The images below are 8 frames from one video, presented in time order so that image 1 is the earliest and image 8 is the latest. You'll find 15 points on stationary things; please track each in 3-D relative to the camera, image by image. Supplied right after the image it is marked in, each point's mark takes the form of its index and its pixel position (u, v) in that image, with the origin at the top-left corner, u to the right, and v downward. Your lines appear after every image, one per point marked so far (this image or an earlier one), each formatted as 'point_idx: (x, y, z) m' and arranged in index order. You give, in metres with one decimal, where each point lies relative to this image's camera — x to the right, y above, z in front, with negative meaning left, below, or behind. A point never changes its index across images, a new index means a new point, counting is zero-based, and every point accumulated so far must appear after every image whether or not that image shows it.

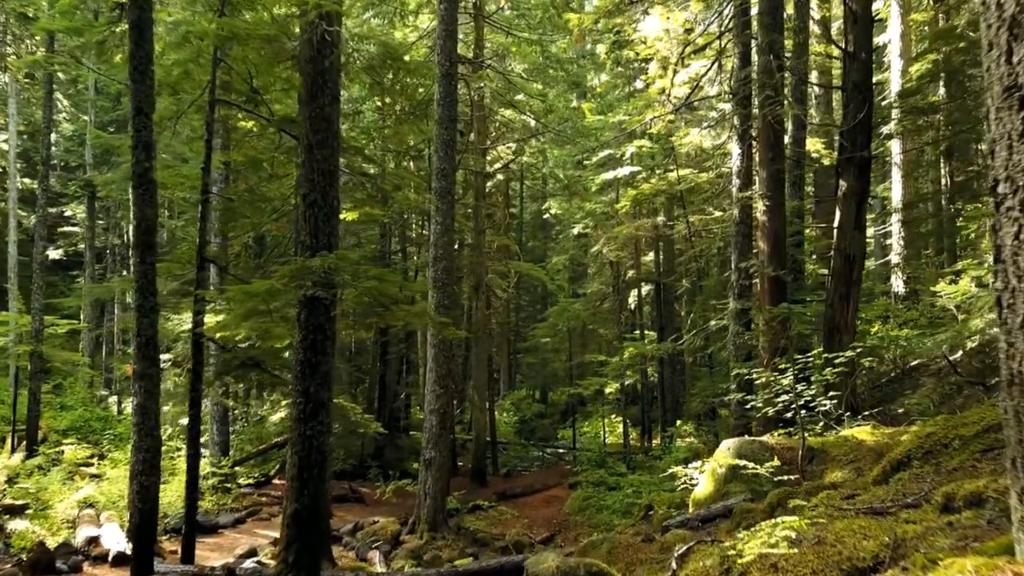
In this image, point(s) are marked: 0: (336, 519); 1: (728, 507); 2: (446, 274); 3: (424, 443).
0: (-3.0, -3.9, +13.6) m
1: (+1.8, -1.9, +6.9) m
2: (-1.1, +0.2, +12.9) m
3: (-1.4, -2.5, +12.9) m
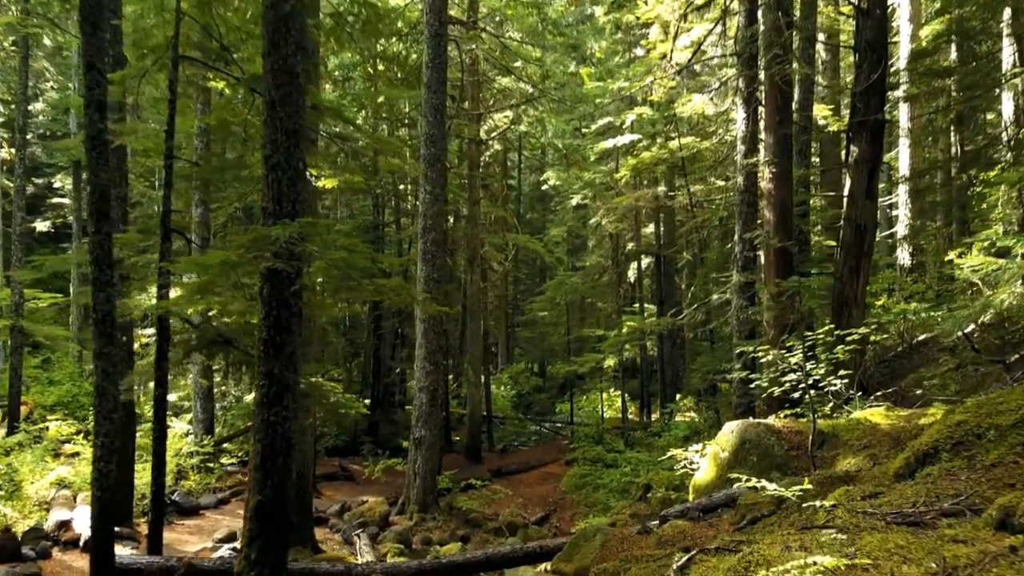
0: (-3.1, -3.4, +13.2) m
1: (+1.7, -1.6, +6.4) m
2: (-1.2, +0.6, +12.3) m
3: (-1.5, -2.0, +12.4) m
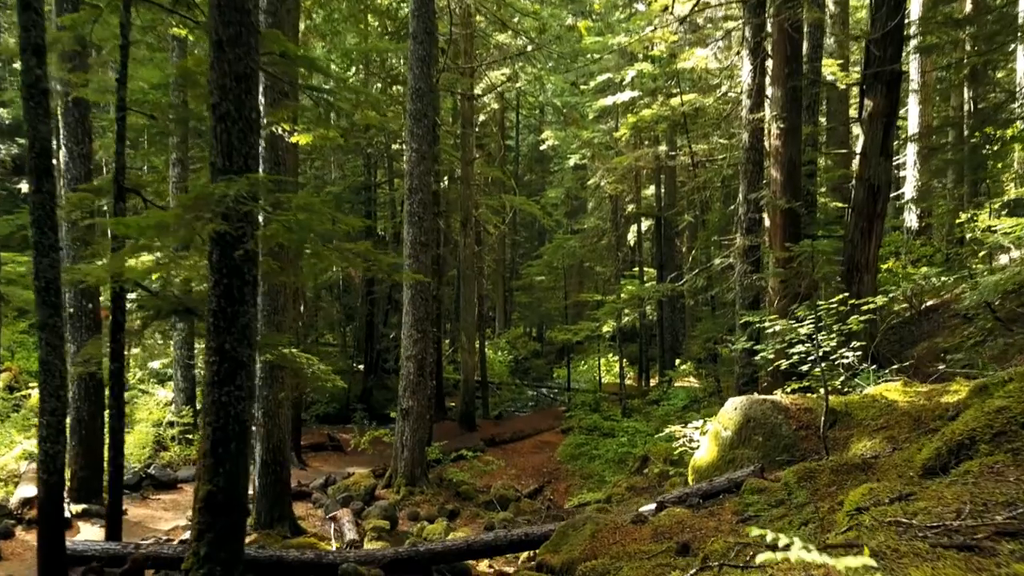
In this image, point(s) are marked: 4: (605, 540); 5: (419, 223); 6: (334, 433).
0: (-3.2, -2.9, +12.7) m
1: (+1.6, -1.4, +5.8) m
2: (-1.3, +1.2, +11.7) m
3: (-1.6, -1.5, +11.9) m
4: (+0.6, -1.7, +5.3) m
5: (-1.3, +0.9, +11.6) m
6: (-3.4, -2.8, +15.5) m
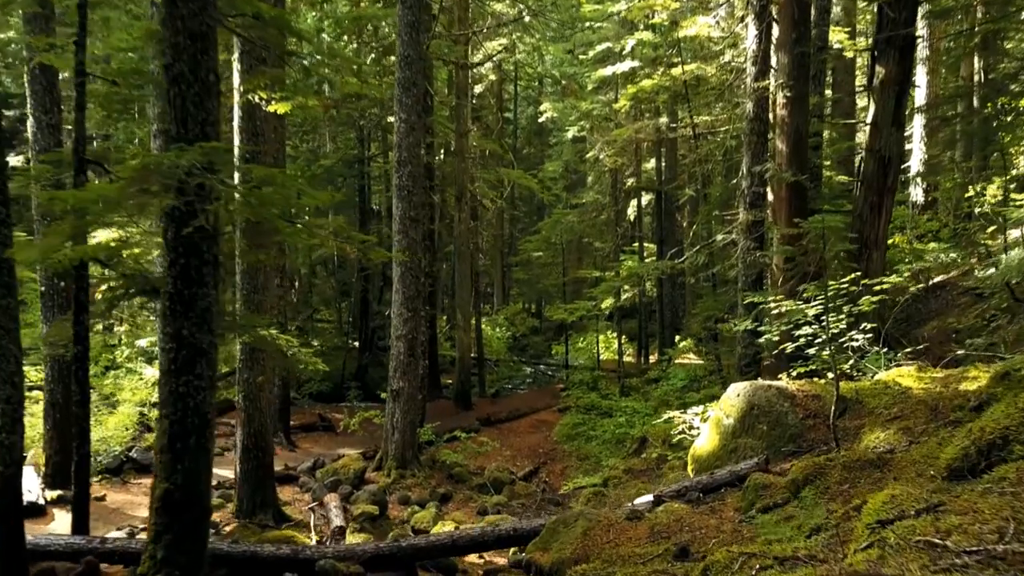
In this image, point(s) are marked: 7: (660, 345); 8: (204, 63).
0: (-3.3, -2.5, +12.4) m
1: (+1.5, -1.3, +5.5) m
2: (-1.4, +1.5, +11.2) m
3: (-1.7, -1.2, +11.5) m
4: (+0.5, -1.5, +4.9) m
5: (-1.4, +1.3, +11.2) m
6: (-3.5, -2.3, +15.2) m
7: (+3.7, -1.4, +20.0) m
8: (-1.7, +1.3, +4.6) m
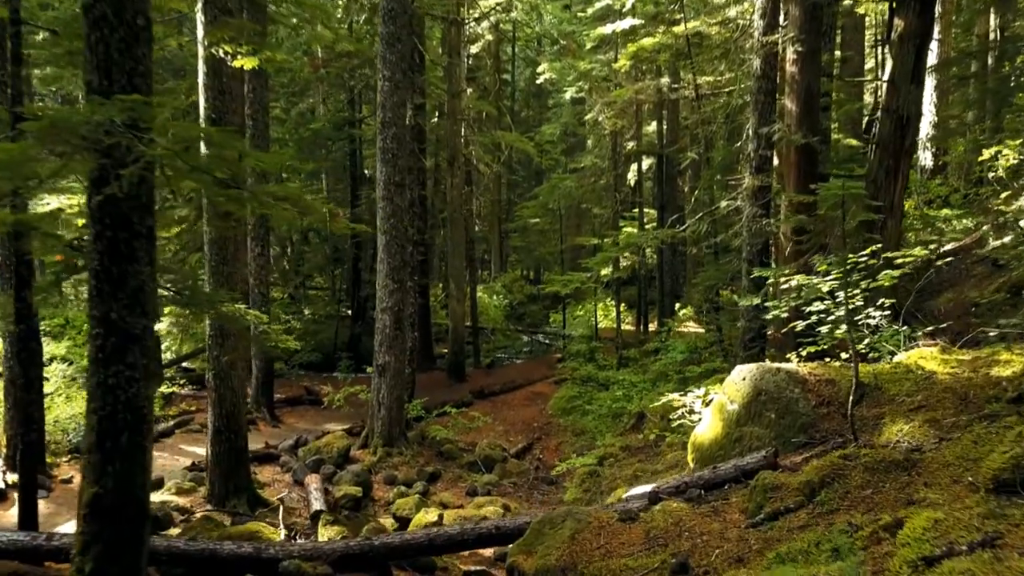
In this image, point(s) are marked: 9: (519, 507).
0: (-3.4, -2.1, +11.9) m
1: (+1.4, -1.1, +4.9) m
2: (-1.5, +1.9, +10.5) m
3: (-1.8, -0.8, +10.9) m
4: (+0.4, -1.4, +4.4) m
5: (-1.5, +1.7, +10.5) m
6: (-3.6, -1.8, +14.7) m
7: (+3.5, -0.6, +19.4) m
8: (-1.8, +1.4, +3.9) m
9: (+0.1, -2.5, +9.3) m
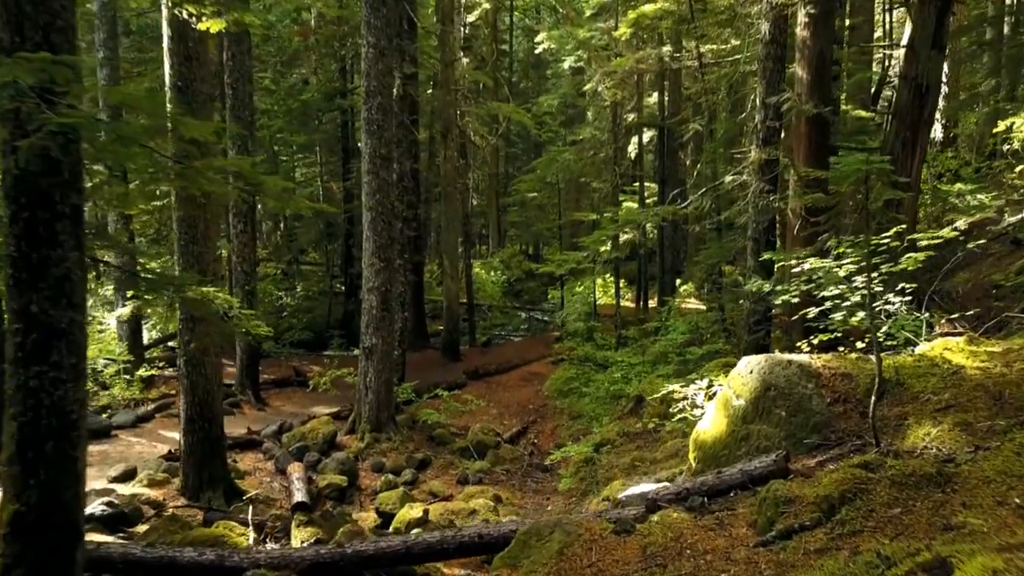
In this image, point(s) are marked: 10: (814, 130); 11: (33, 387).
0: (-3.5, -1.8, +11.4) m
1: (+1.3, -1.0, +4.5) m
2: (-1.6, +2.1, +10.0) m
3: (-1.9, -0.5, +10.5) m
4: (+0.3, -1.3, +4.0) m
5: (-1.6, +1.9, +10.0) m
6: (-3.7, -1.4, +14.2) m
7: (+3.5, -0.1, +19.0) m
8: (-1.9, +1.4, +3.4) m
9: (0.0, -2.3, +8.9) m
10: (+3.1, +1.6, +8.3) m
11: (-2.0, -0.4, +3.5) m
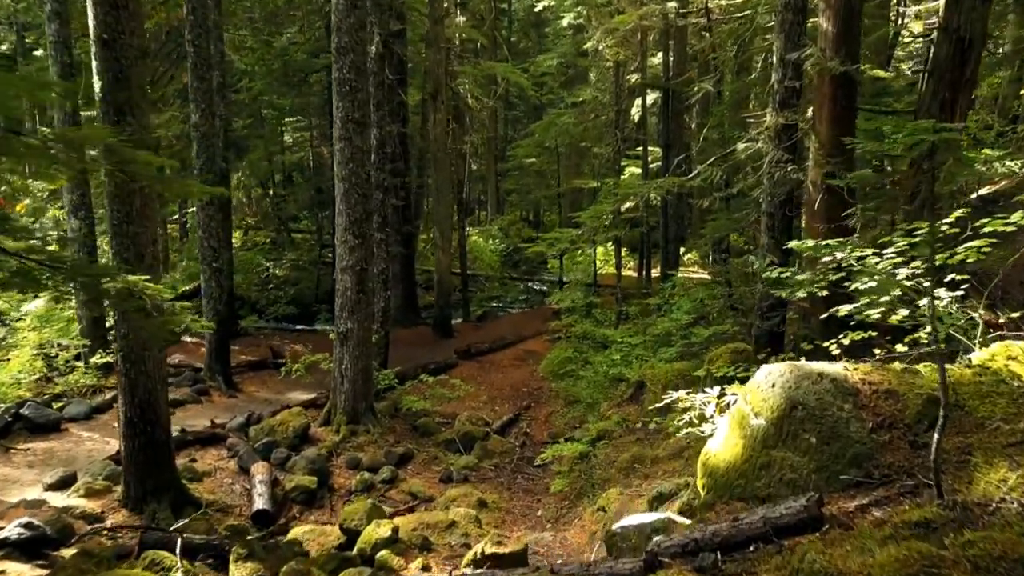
0: (-3.6, -1.5, +10.6) m
1: (+1.1, -1.0, +3.6) m
2: (-1.7, +2.4, +9.0) m
3: (-2.0, -0.3, +9.6) m
4: (+0.2, -1.4, +3.1) m
5: (-1.8, +2.1, +9.0) m
6: (-3.8, -1.0, +13.4) m
7: (+3.4, +0.6, +18.0) m
8: (-2.1, +1.4, +2.4) m
9: (-0.1, -2.1, +8.1) m
10: (+2.9, +1.8, +7.3) m
11: (-2.2, -0.5, +2.6) m
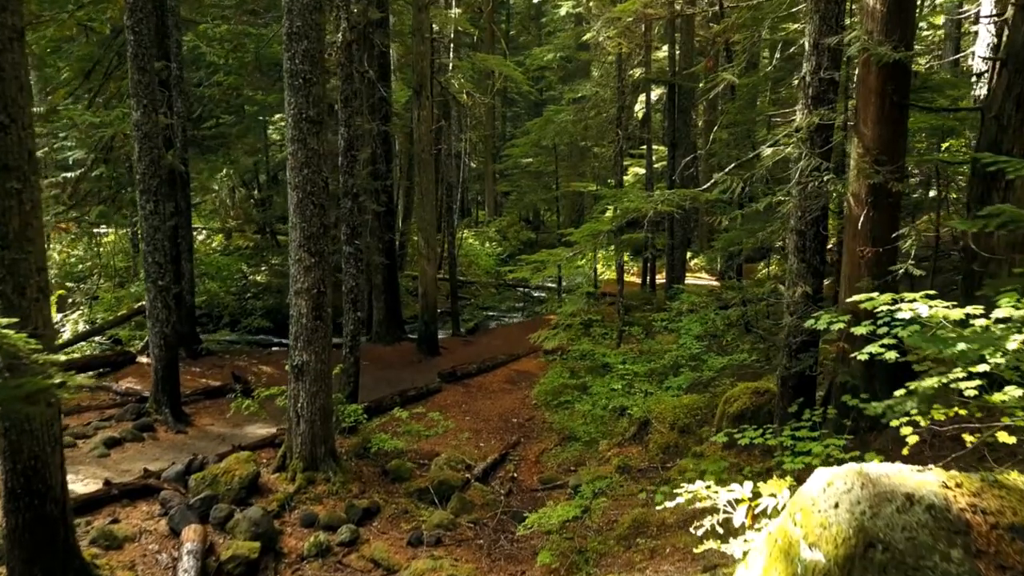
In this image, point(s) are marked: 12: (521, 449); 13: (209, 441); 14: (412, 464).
0: (-3.7, -1.7, +9.3) m
1: (+0.9, -1.3, +2.3) m
2: (-1.9, +2.1, +7.6) m
3: (-2.2, -0.5, +8.2) m
4: (0.0, -1.7, +1.8) m
5: (-1.9, +1.9, +7.7) m
6: (-3.9, -1.2, +12.1) m
7: (+3.2, +0.3, +16.7) m
8: (-2.3, +1.1, +1.1) m
9: (-0.3, -2.4, +6.8) m
10: (+2.8, +1.5, +5.9) m
11: (-2.4, -0.8, +1.3) m
12: (+0.1, -2.0, +10.0) m
13: (-3.5, -1.7, +9.4) m
14: (-1.1, -2.0, +9.2) m
